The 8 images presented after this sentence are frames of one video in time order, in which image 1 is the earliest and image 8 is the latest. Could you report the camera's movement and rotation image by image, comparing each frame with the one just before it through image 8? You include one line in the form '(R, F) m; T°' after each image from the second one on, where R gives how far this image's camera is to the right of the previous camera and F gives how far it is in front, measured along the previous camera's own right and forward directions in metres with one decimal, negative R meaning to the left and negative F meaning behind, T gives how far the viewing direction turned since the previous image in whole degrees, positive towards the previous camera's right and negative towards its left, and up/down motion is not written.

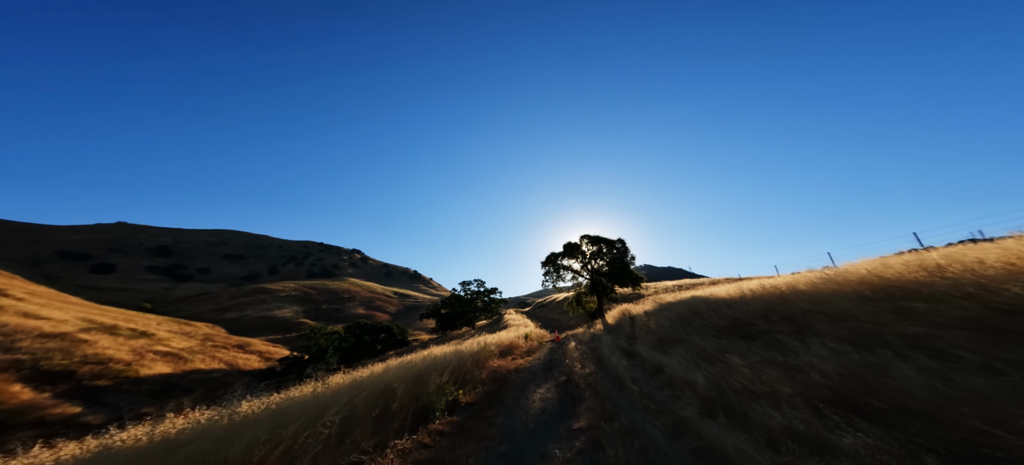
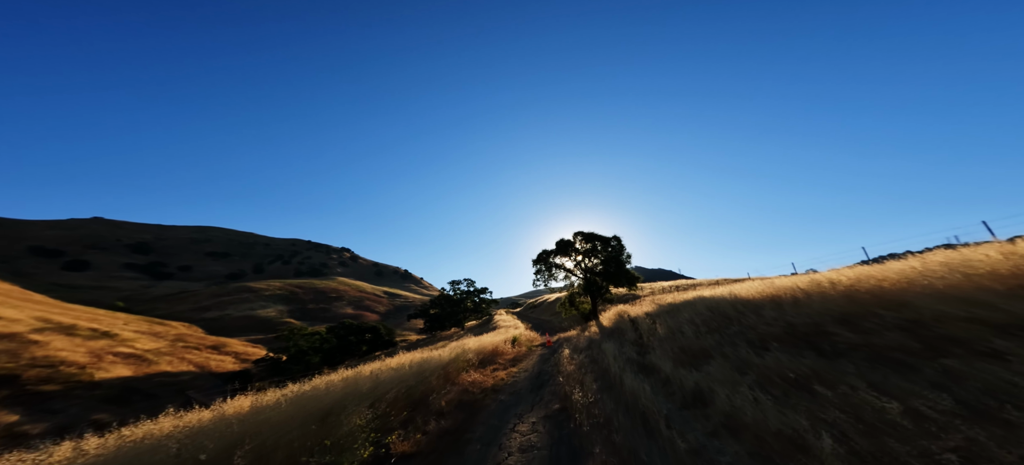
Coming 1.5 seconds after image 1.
(+0.4, +3.1) m; +1°
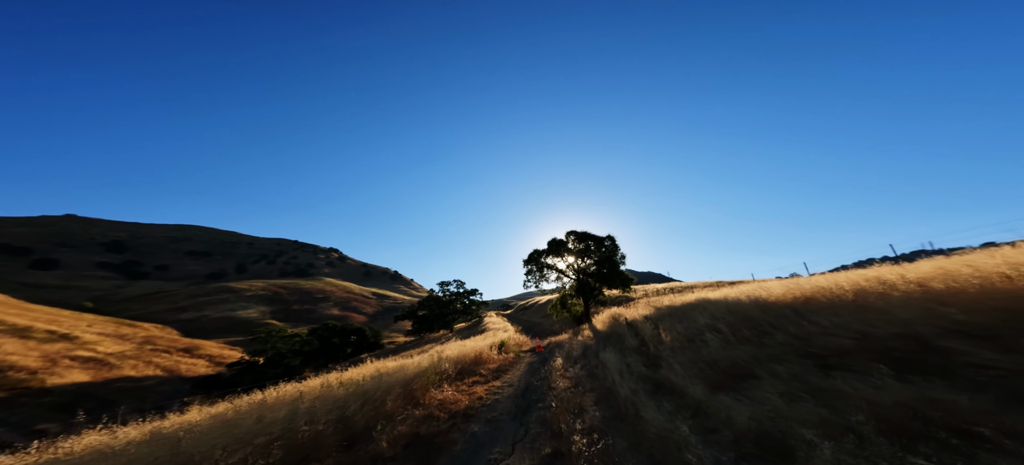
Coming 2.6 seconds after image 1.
(+0.2, +2.3) m; +2°
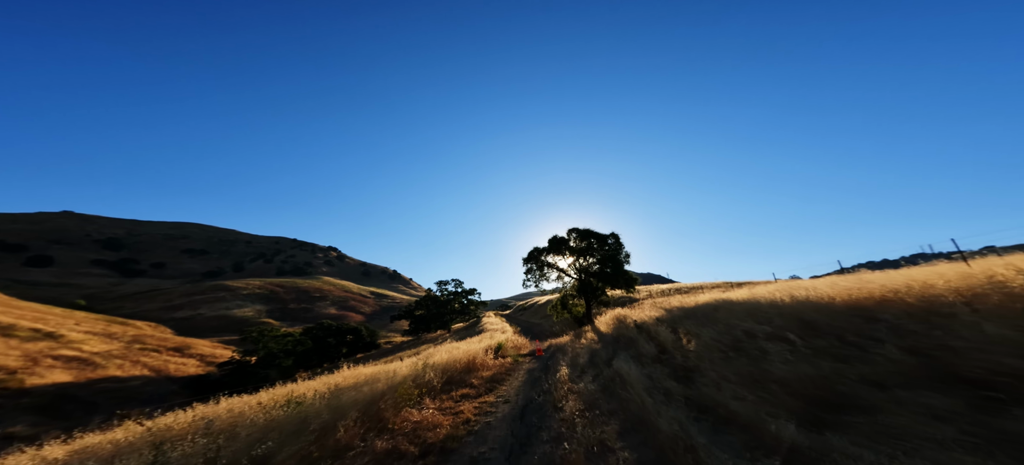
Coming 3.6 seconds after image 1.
(+0.1, +1.7) m; 0°
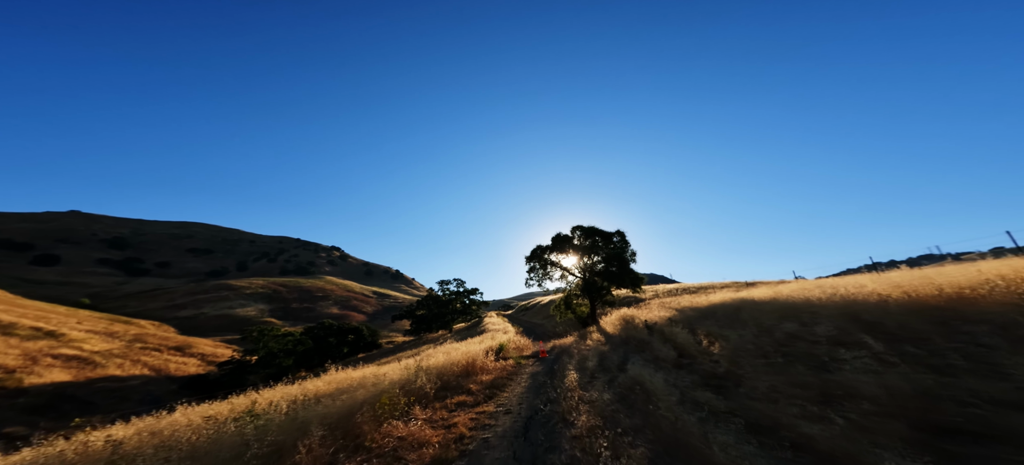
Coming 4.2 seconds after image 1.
(0.0, +1.0) m; -1°
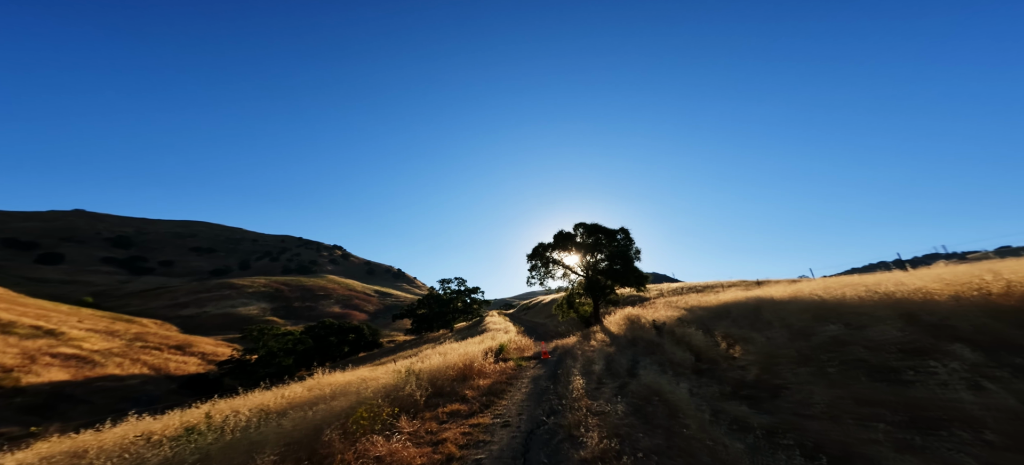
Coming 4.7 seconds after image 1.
(+0.1, +0.8) m; 0°
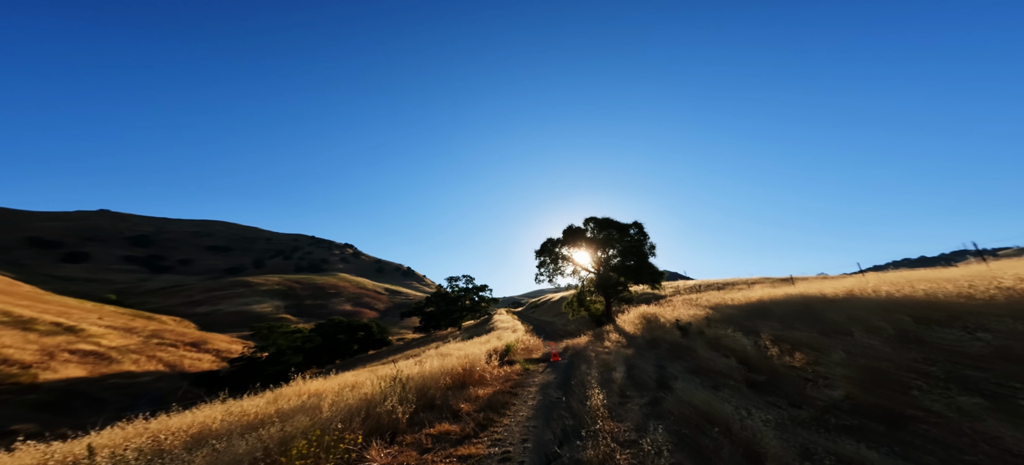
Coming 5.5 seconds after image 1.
(+0.1, +1.4) m; -2°
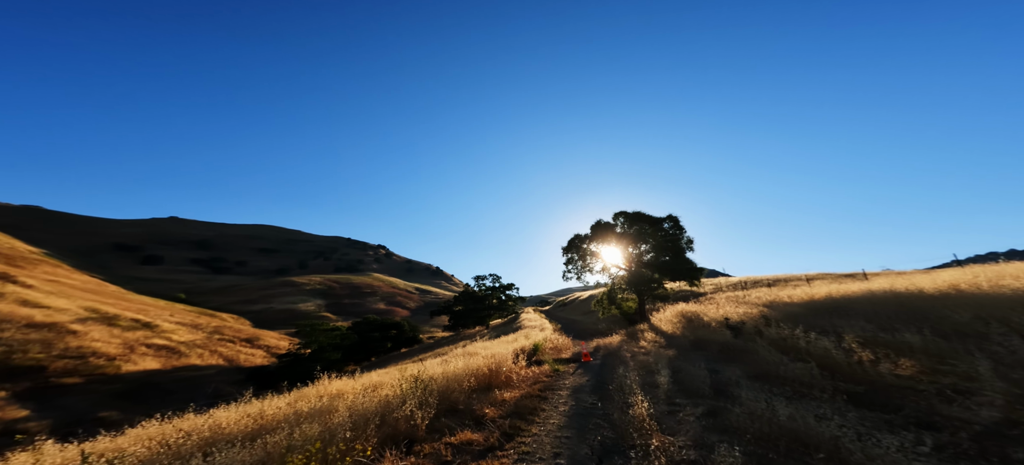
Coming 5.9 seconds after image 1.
(0.0, +0.7) m; -4°
